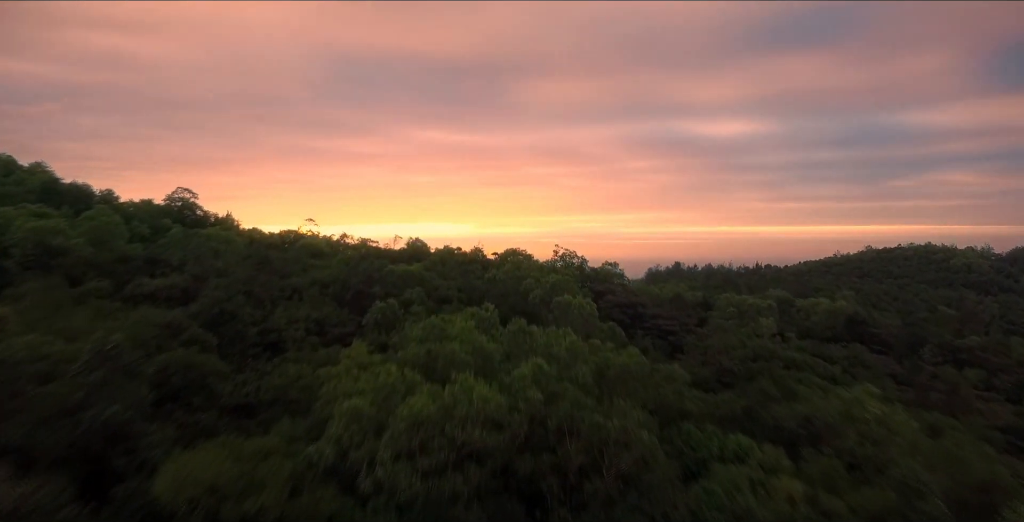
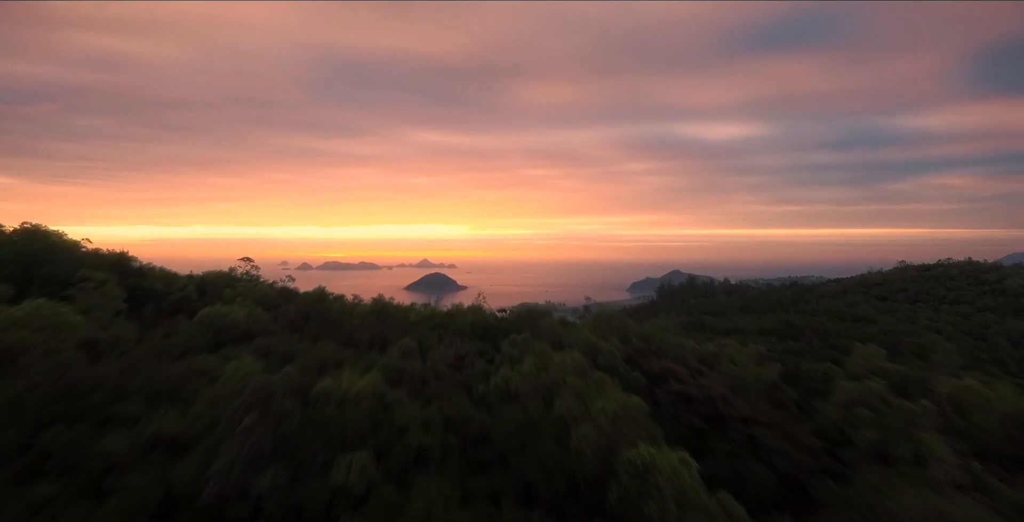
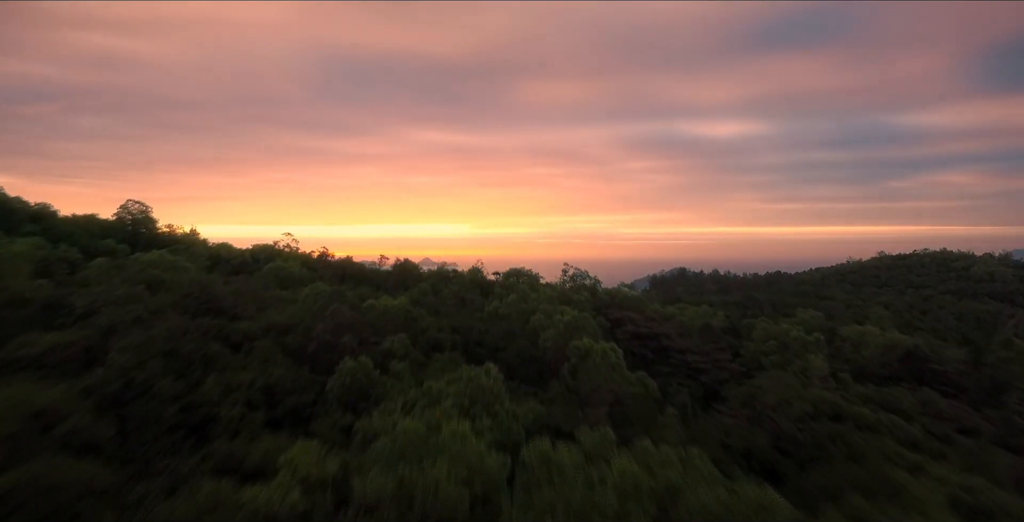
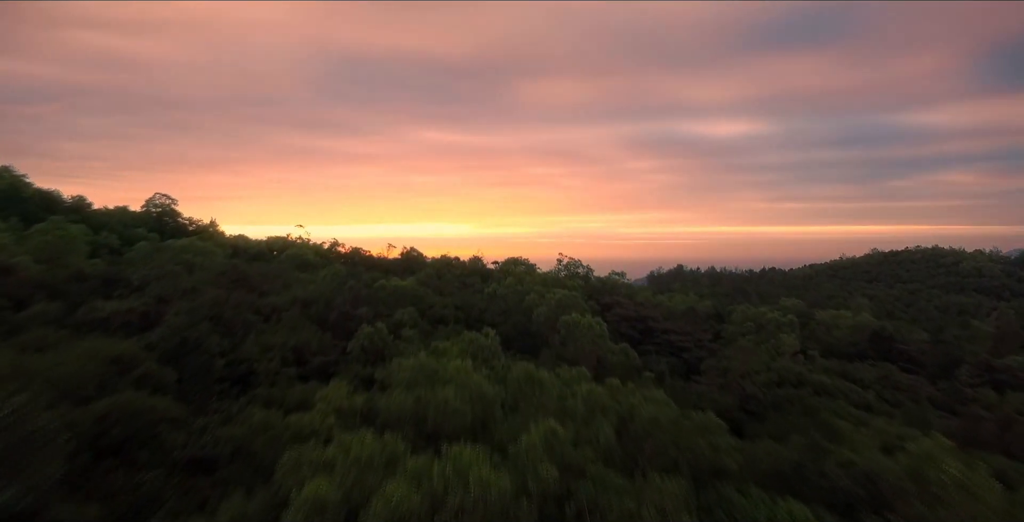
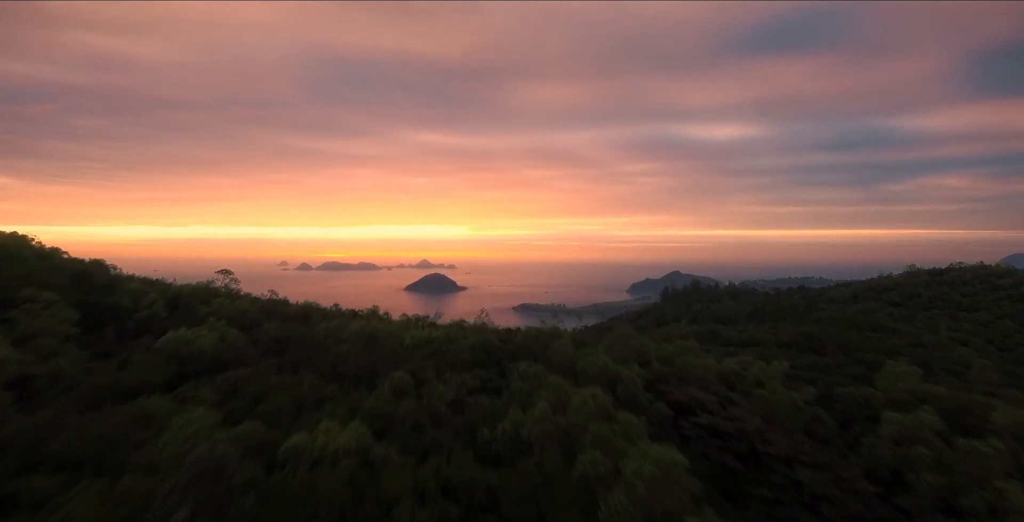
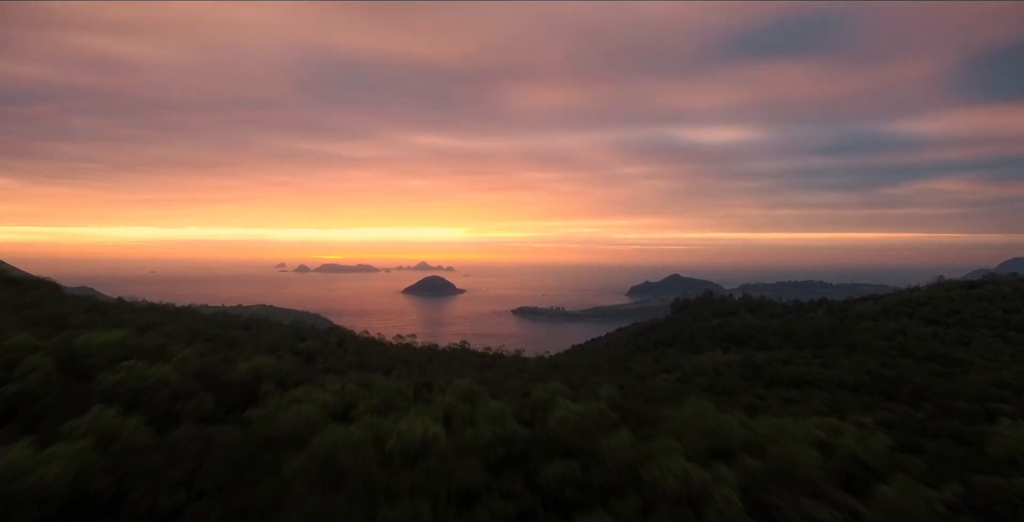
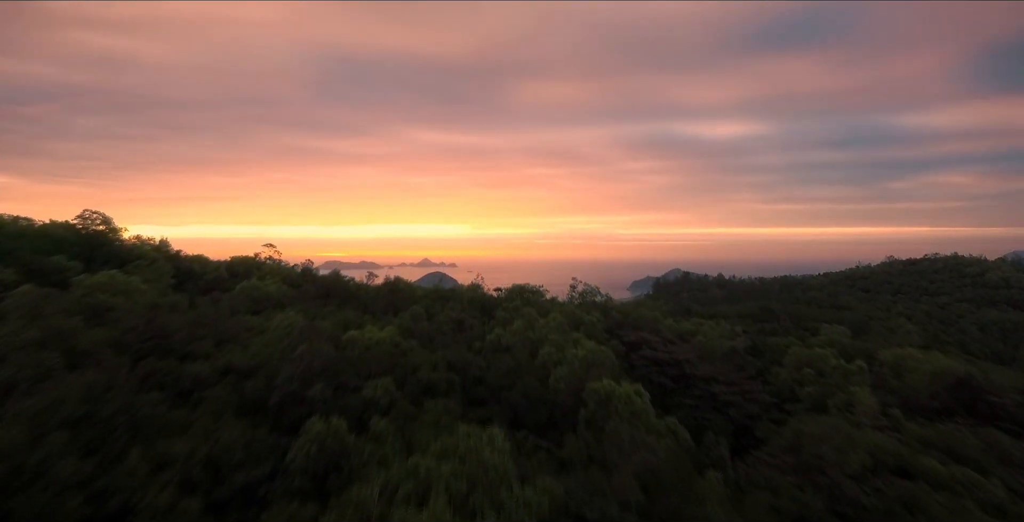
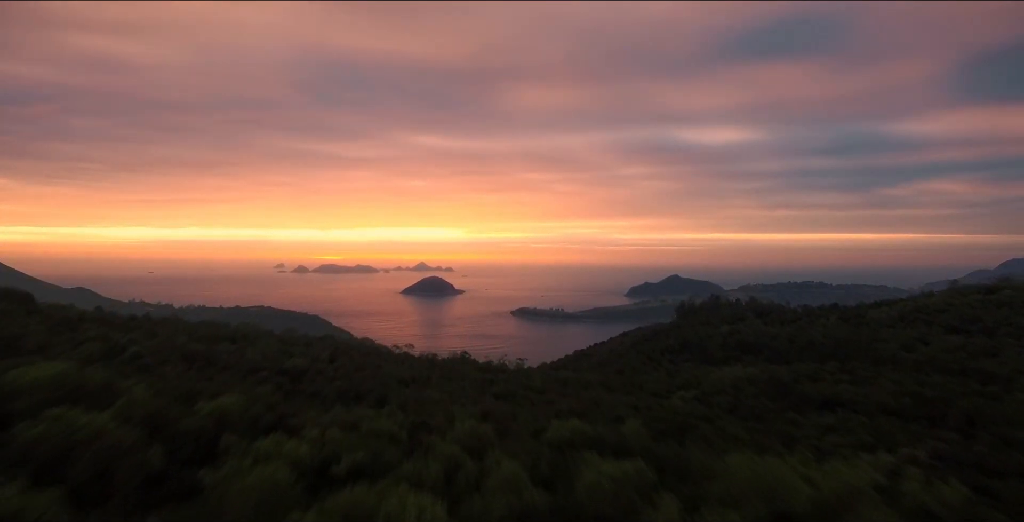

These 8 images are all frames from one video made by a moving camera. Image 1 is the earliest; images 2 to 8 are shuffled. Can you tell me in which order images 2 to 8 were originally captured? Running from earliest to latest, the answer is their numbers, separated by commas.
4, 3, 7, 2, 5, 6, 8
